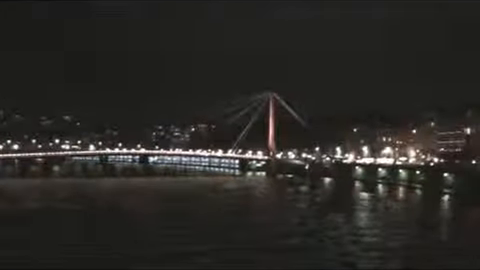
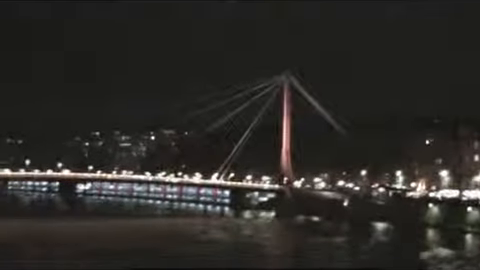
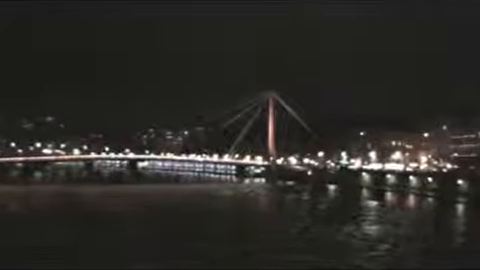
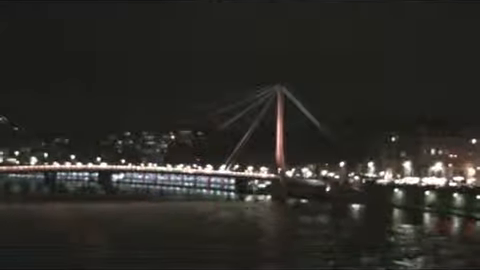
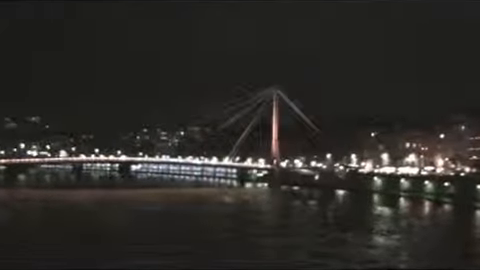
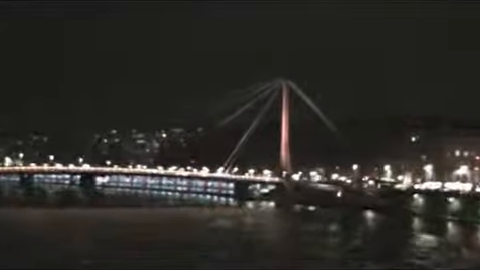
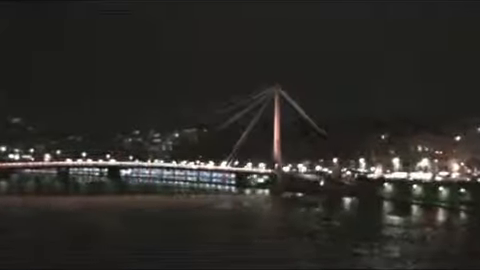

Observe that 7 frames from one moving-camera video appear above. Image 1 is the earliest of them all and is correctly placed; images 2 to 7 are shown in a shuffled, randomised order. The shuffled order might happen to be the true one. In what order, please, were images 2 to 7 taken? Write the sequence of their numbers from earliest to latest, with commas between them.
3, 5, 7, 4, 6, 2
